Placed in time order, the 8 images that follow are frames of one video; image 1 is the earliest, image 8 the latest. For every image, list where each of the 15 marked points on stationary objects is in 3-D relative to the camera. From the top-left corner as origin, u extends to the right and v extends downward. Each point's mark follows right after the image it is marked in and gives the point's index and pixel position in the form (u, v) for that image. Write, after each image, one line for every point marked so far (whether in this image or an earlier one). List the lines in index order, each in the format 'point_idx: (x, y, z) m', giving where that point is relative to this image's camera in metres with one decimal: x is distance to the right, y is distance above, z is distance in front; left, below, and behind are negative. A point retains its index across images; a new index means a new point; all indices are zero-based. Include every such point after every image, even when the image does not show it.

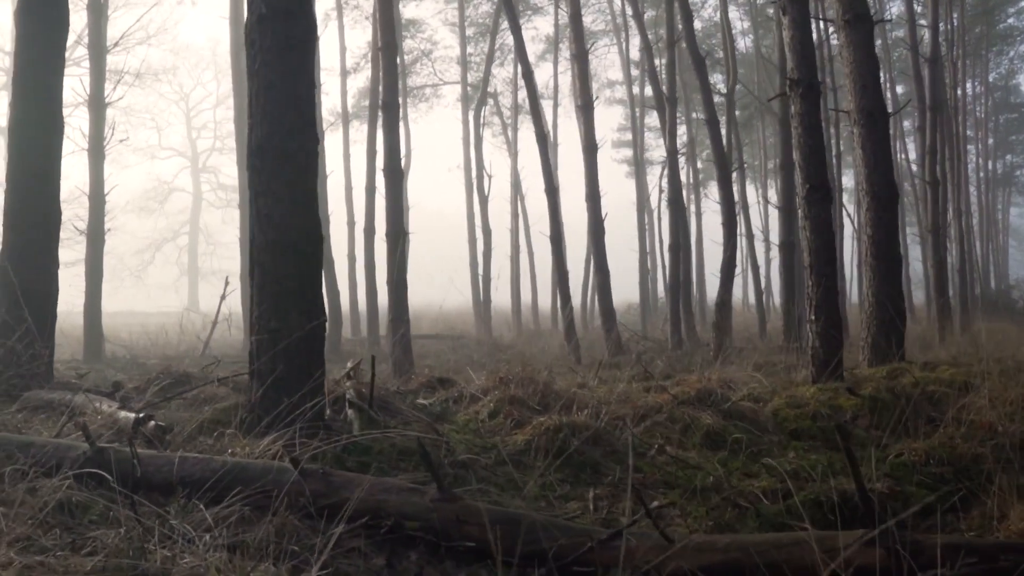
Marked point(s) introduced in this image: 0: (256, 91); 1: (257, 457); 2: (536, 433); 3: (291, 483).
0: (-1.6, +1.3, +5.0) m
1: (-1.3, -0.9, +4.0) m
2: (+0.2, -1.0, +5.4) m
3: (-1.0, -0.9, +3.7) m
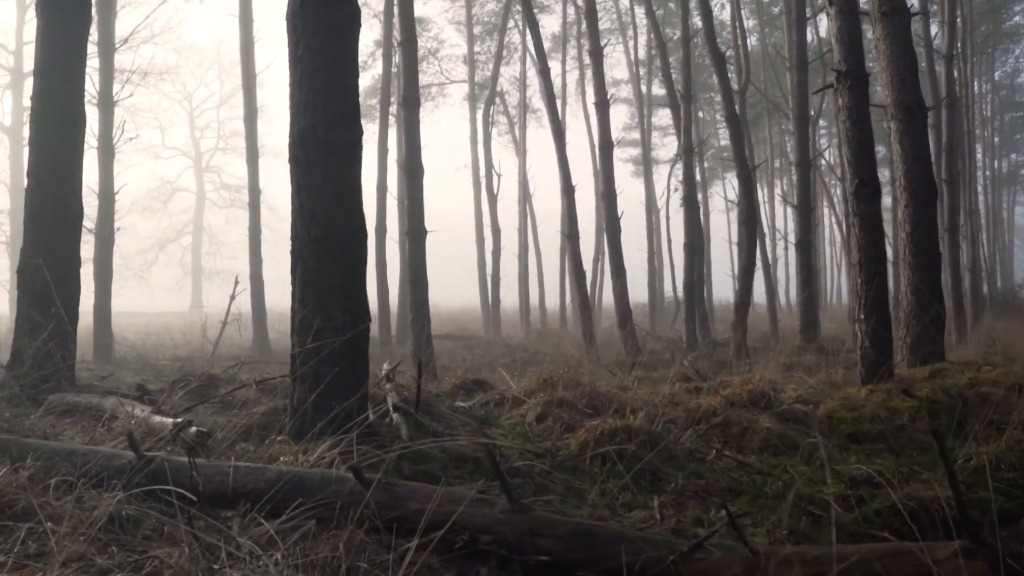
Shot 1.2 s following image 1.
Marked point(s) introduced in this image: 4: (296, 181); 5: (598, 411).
0: (-1.3, +1.3, +4.8) m
1: (-0.9, -0.9, +3.8) m
2: (+0.5, -1.0, +5.2) m
3: (-0.7, -0.9, +3.4) m
4: (-1.3, +0.6, +4.8) m
5: (+0.6, -0.9, +5.8) m
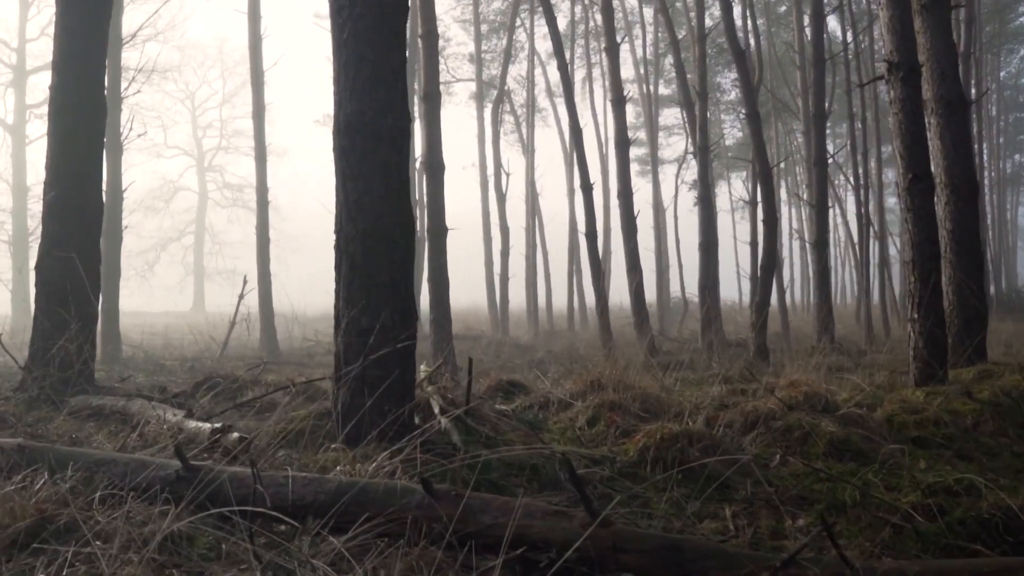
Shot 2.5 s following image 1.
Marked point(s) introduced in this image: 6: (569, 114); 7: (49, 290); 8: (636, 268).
0: (-1.0, +1.3, +4.5) m
1: (-0.6, -0.8, +3.5) m
2: (+0.8, -1.0, +4.9) m
3: (-0.4, -0.9, +3.2) m
4: (-1.0, +0.7, +4.5) m
5: (+1.0, -0.9, +5.6) m
6: (+1.0, +3.1, +14.2) m
7: (-3.9, 0.0, +6.6) m
8: (+2.6, +0.4, +16.6) m
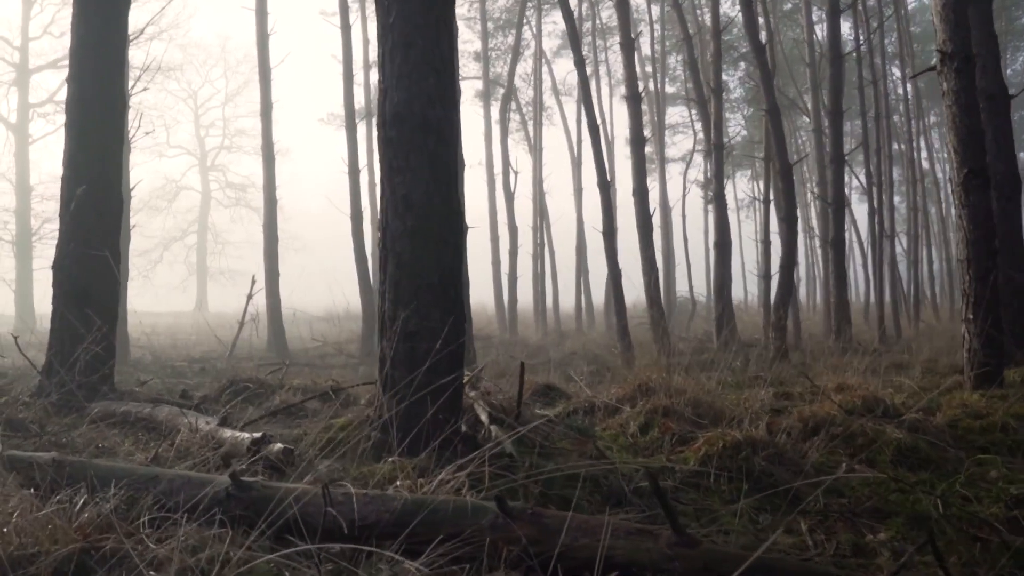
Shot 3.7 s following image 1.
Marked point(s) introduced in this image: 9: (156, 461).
0: (-0.7, +1.3, +4.2) m
1: (-0.3, -0.8, +3.2) m
2: (+1.1, -1.0, +4.6) m
3: (0.0, -0.9, +2.9) m
4: (-0.7, +0.7, +4.2) m
5: (+1.3, -0.9, +5.3) m
6: (+1.3, +3.2, +13.9) m
7: (-3.6, 0.0, +6.3) m
8: (+2.9, +0.4, +16.3) m
9: (-1.8, -0.9, +4.0) m
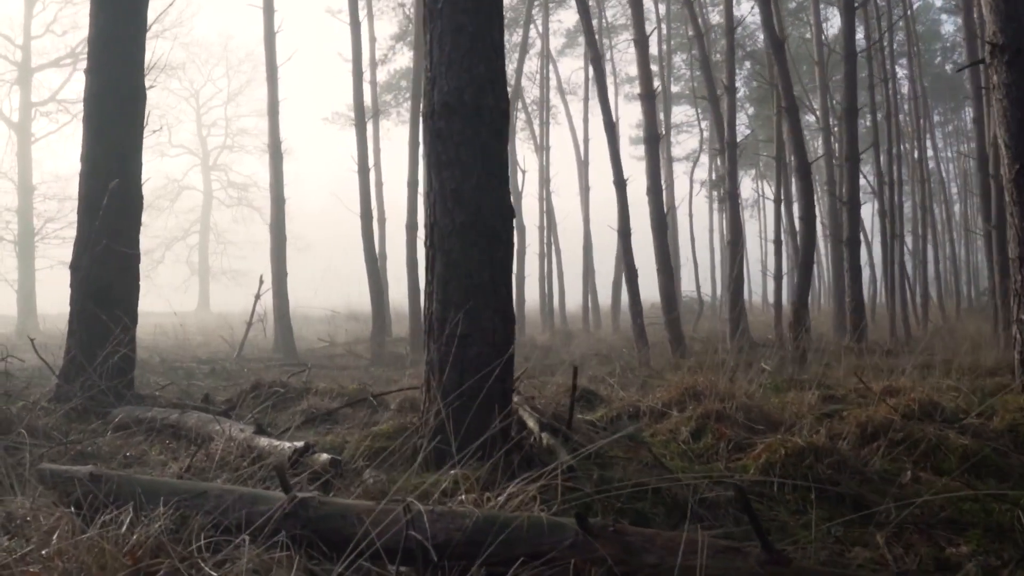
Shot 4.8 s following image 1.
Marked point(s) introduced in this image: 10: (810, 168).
0: (-0.4, +1.3, +4.0) m
1: (0.0, -0.8, +3.0) m
2: (+1.4, -1.0, +4.4) m
3: (+0.2, -0.9, +2.7) m
4: (-0.4, +0.7, +4.0) m
5: (+1.6, -0.9, +5.1) m
6: (+1.6, +3.2, +13.7) m
7: (-3.3, 0.0, +6.1) m
8: (+3.2, +0.4, +16.1) m
9: (-1.5, -0.9, +3.8) m
10: (+5.7, +2.3, +15.1) m
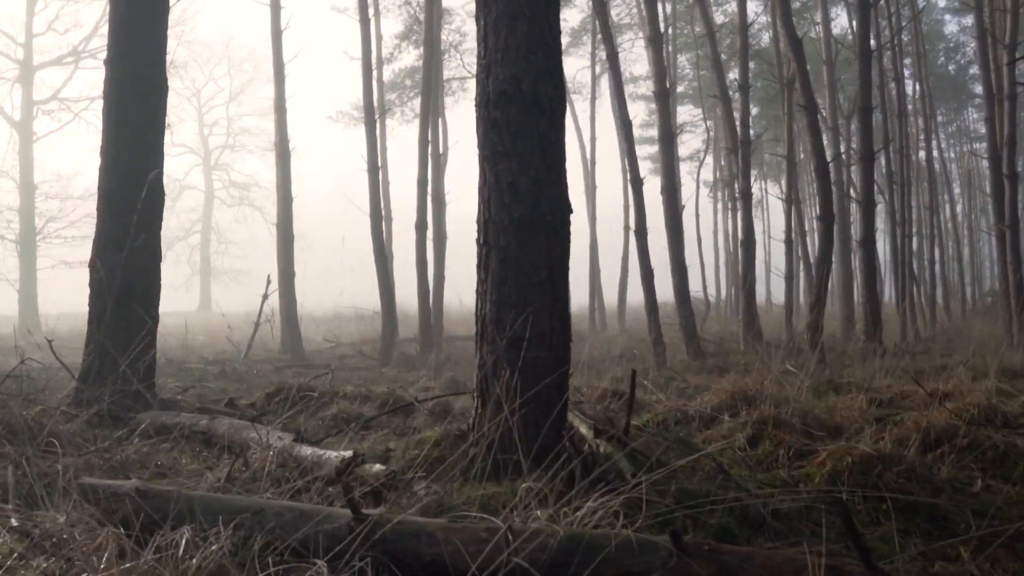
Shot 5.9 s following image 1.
0: (-0.1, +1.3, +3.8) m
1: (+0.3, -0.8, +2.8) m
2: (+1.7, -1.0, +4.2) m
3: (+0.5, -0.9, +2.4) m
4: (-0.1, +0.7, +3.8) m
5: (+1.9, -0.9, +4.8) m
6: (+1.8, +3.2, +13.5) m
7: (-3.0, 0.0, +5.9) m
8: (+3.4, +0.4, +15.9) m
9: (-1.2, -0.9, +3.5) m
10: (+6.0, +2.3, +14.9) m
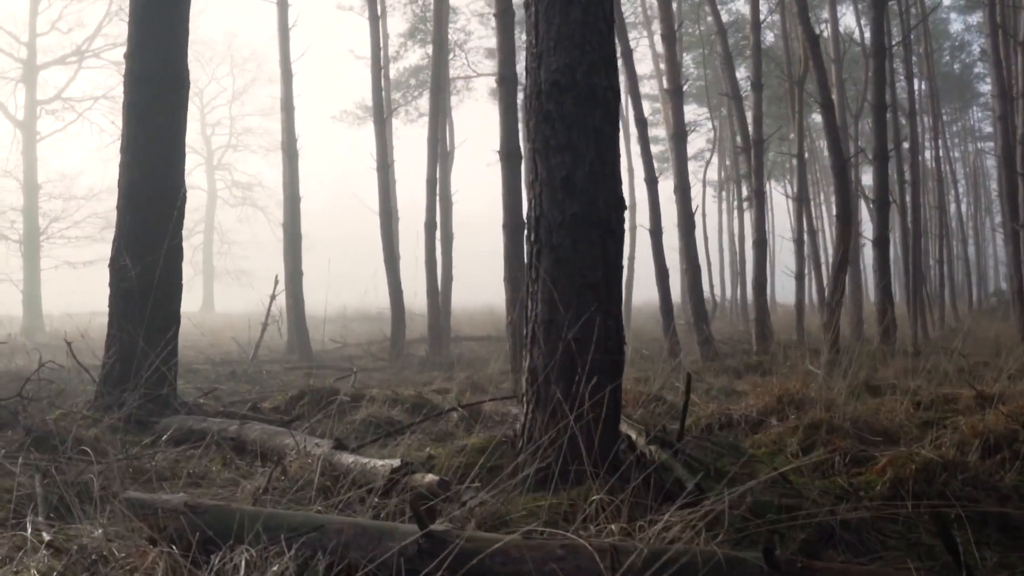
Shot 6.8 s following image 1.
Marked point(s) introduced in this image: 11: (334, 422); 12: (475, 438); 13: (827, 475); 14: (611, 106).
0: (+0.2, +1.3, +3.6) m
1: (+0.5, -0.8, +2.6) m
2: (+2.0, -1.0, +4.0) m
3: (+0.8, -0.9, +2.3) m
4: (+0.1, +0.7, +3.6) m
5: (+2.1, -0.9, +4.7) m
6: (+2.1, +3.2, +13.3) m
7: (-2.8, 0.0, +5.7) m
8: (+3.7, +0.4, +15.7) m
9: (-1.0, -0.9, +3.3) m
10: (+6.2, +2.3, +14.7) m
11: (-1.3, -0.9, +5.5) m
12: (-0.2, -0.8, +4.2) m
13: (+1.7, -1.0, +4.1) m
14: (+0.5, +0.9, +3.6) m
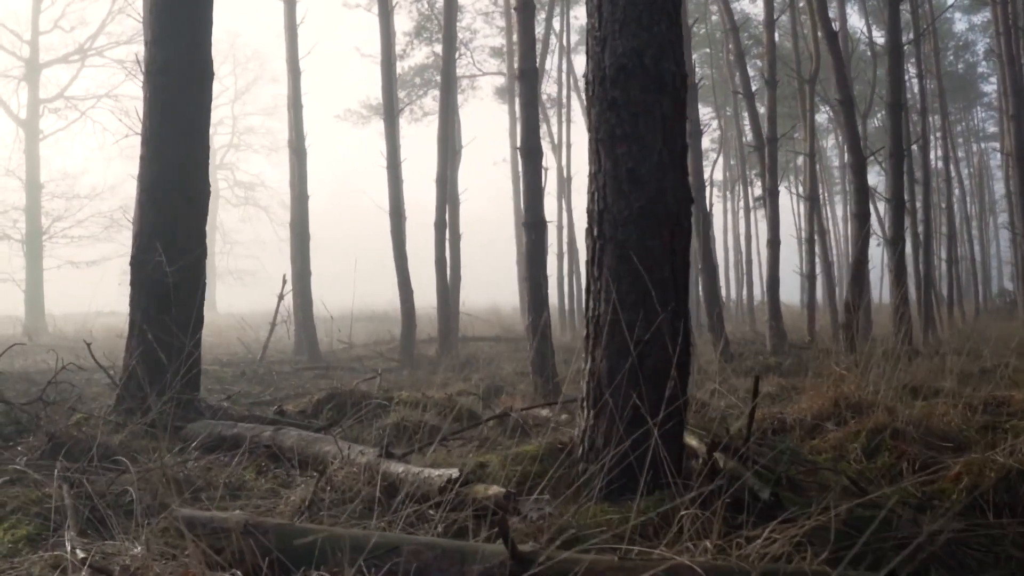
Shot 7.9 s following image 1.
0: (+0.4, +1.3, +3.4) m
1: (+0.8, -0.8, +2.4) m
2: (+2.2, -1.0, +3.8) m
3: (+1.0, -0.9, +2.0) m
4: (+0.4, +0.7, +3.4) m
5: (+2.4, -0.9, +4.4) m
6: (+2.3, +3.2, +13.1) m
7: (-2.5, 0.0, +5.5) m
8: (+4.0, +0.4, +15.5) m
9: (-0.7, -0.9, +3.1) m
10: (+6.5, +2.3, +14.5) m
11: (-1.0, -0.9, +5.3) m
12: (+0.1, -0.8, +3.9) m
13: (+2.0, -1.0, +3.9) m
14: (+0.7, +0.9, +3.4) m
